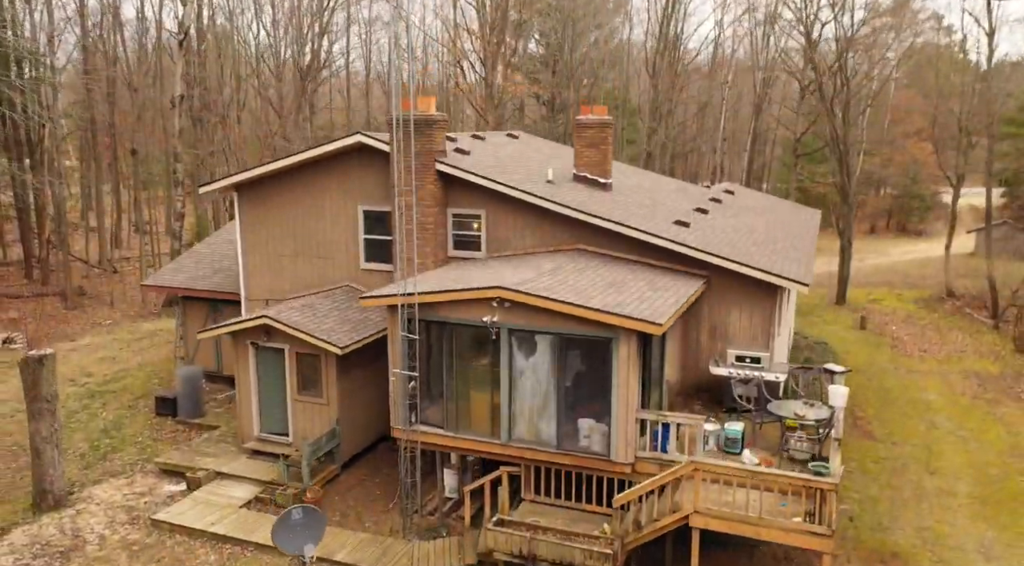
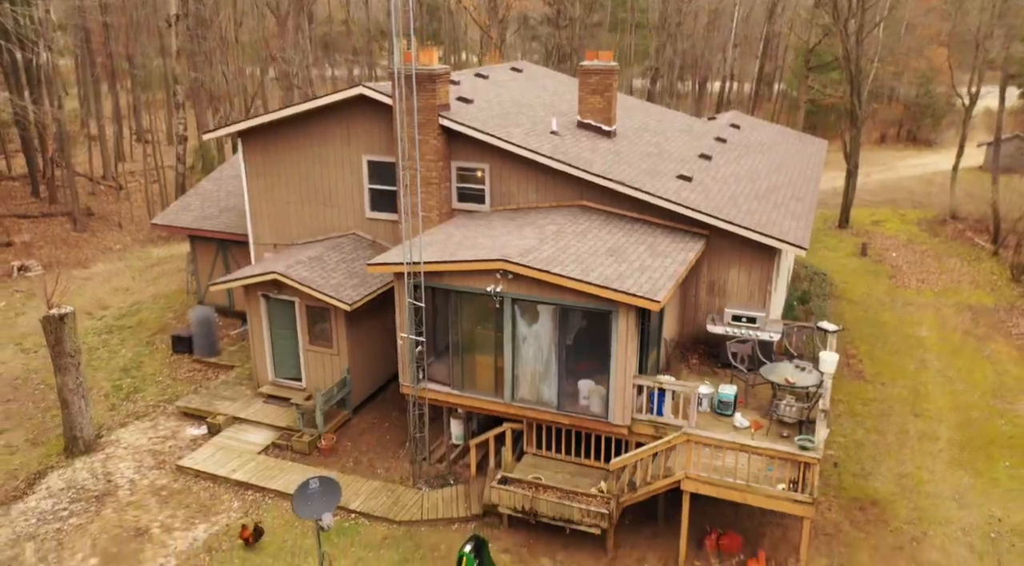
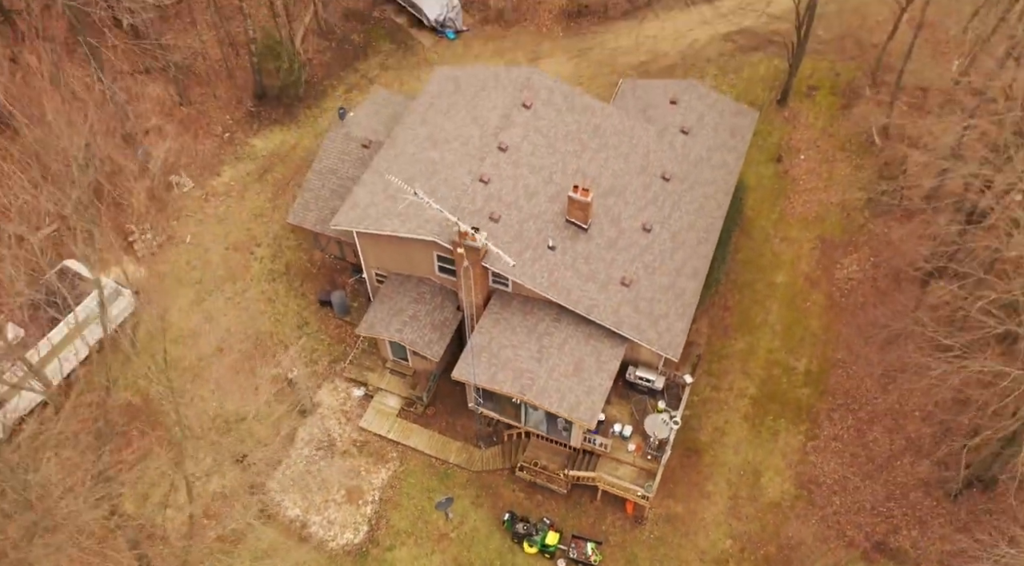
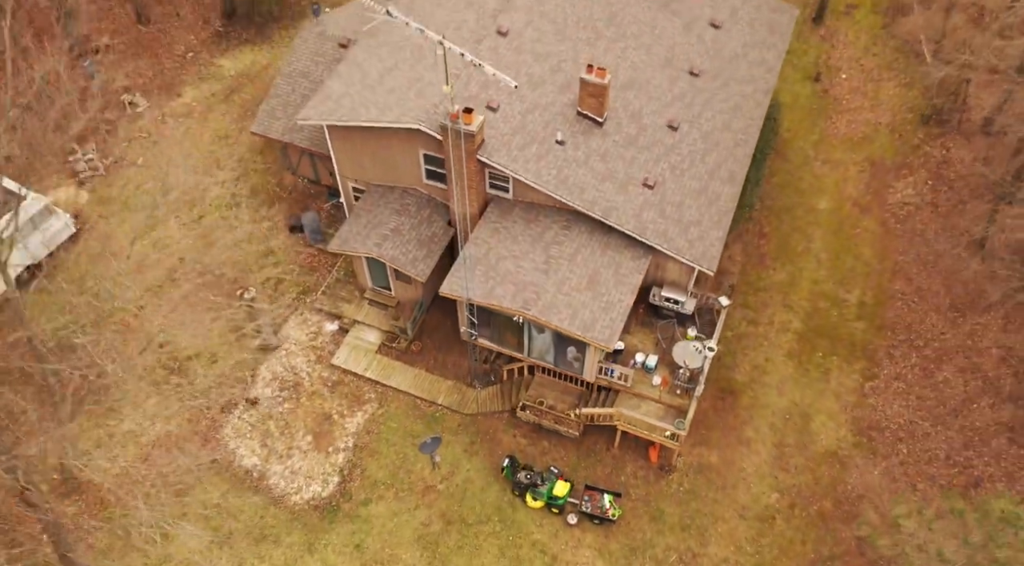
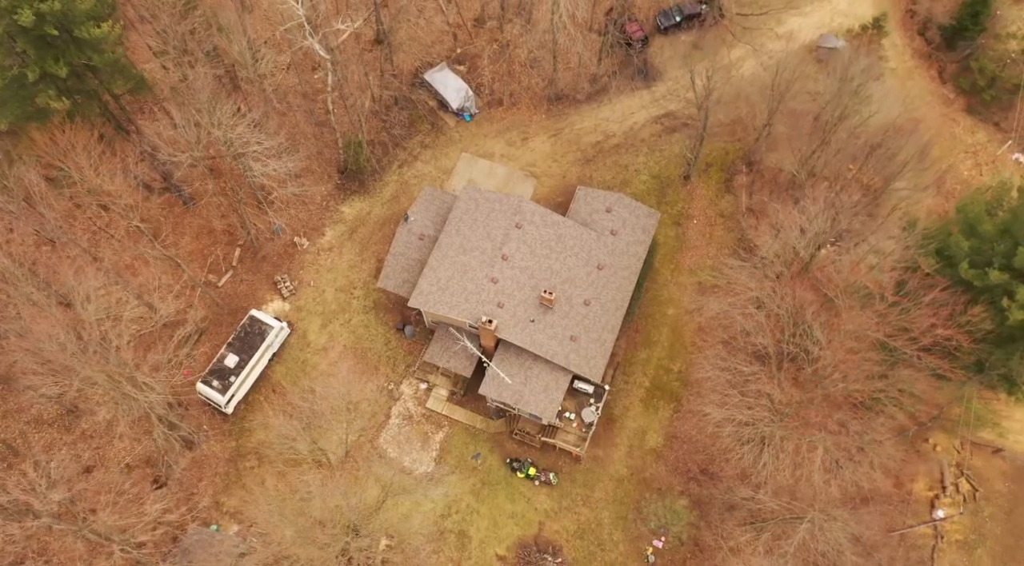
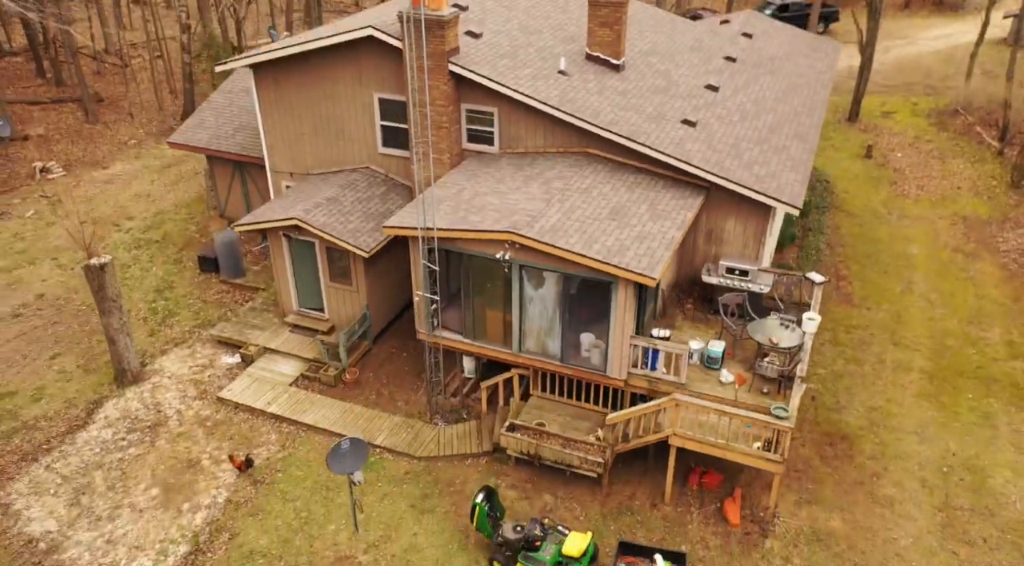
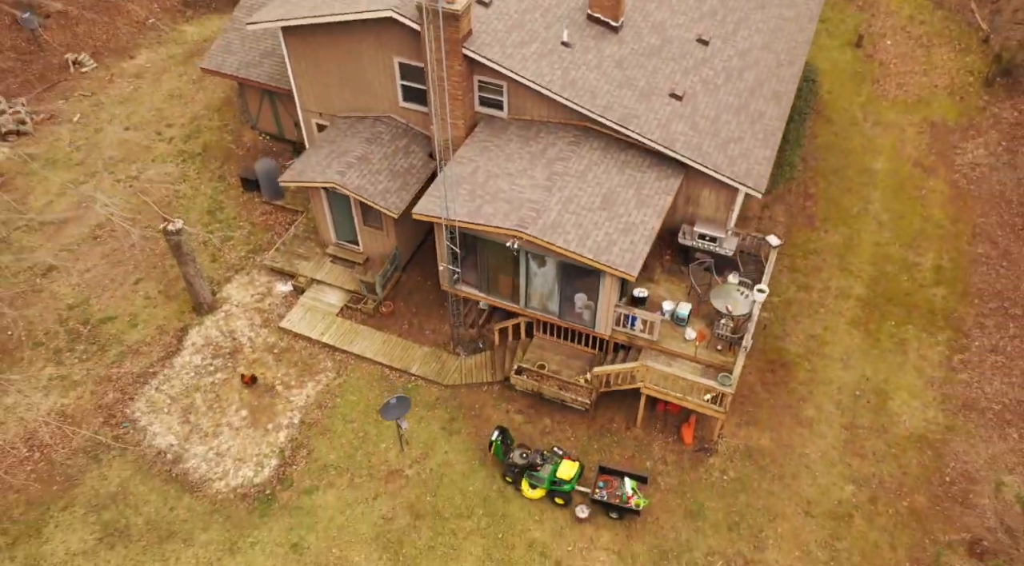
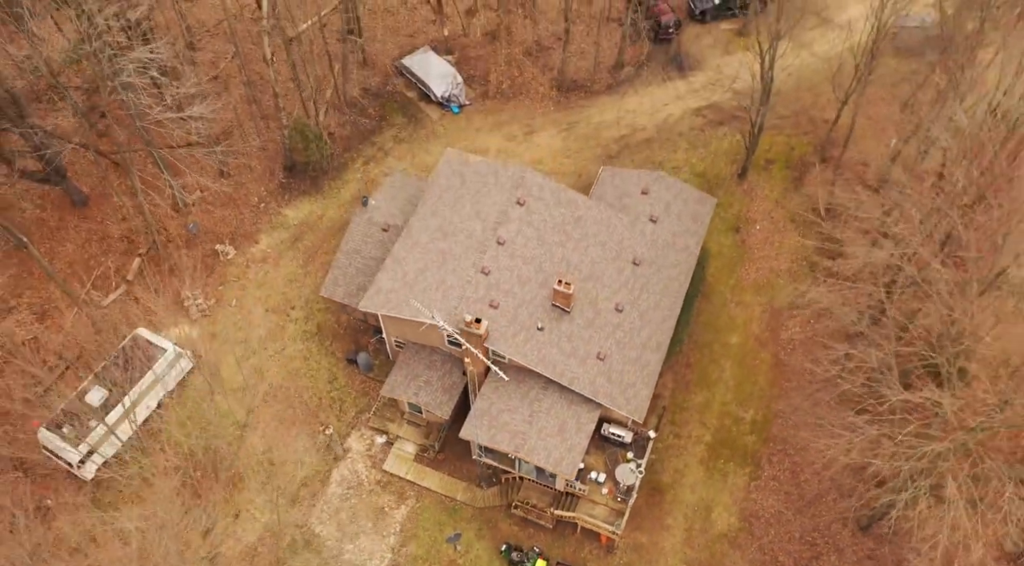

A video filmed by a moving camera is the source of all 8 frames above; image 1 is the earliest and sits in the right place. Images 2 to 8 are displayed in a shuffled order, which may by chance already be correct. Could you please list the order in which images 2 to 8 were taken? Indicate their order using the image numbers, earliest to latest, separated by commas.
2, 6, 7, 4, 3, 8, 5
